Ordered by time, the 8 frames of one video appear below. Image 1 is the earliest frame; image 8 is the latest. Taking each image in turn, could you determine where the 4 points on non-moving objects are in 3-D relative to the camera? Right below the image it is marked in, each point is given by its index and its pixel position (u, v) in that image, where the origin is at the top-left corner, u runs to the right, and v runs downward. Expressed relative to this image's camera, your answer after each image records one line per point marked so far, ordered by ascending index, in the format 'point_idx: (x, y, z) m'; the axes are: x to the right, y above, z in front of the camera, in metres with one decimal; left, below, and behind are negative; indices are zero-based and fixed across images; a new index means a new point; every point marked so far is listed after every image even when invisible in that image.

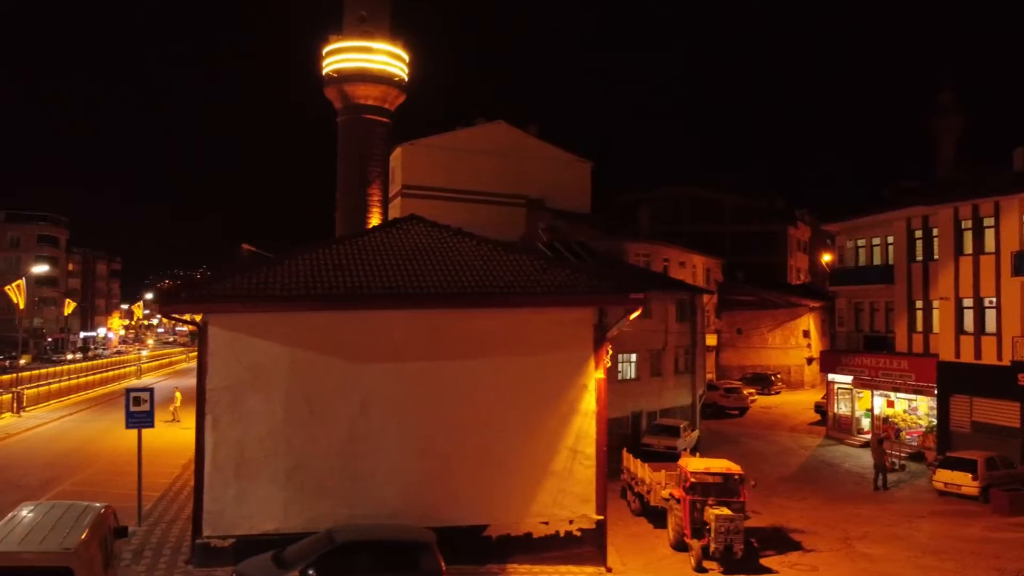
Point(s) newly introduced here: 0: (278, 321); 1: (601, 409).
0: (-3.6, -0.5, +11.5) m
1: (+1.5, -2.0, +12.6) m
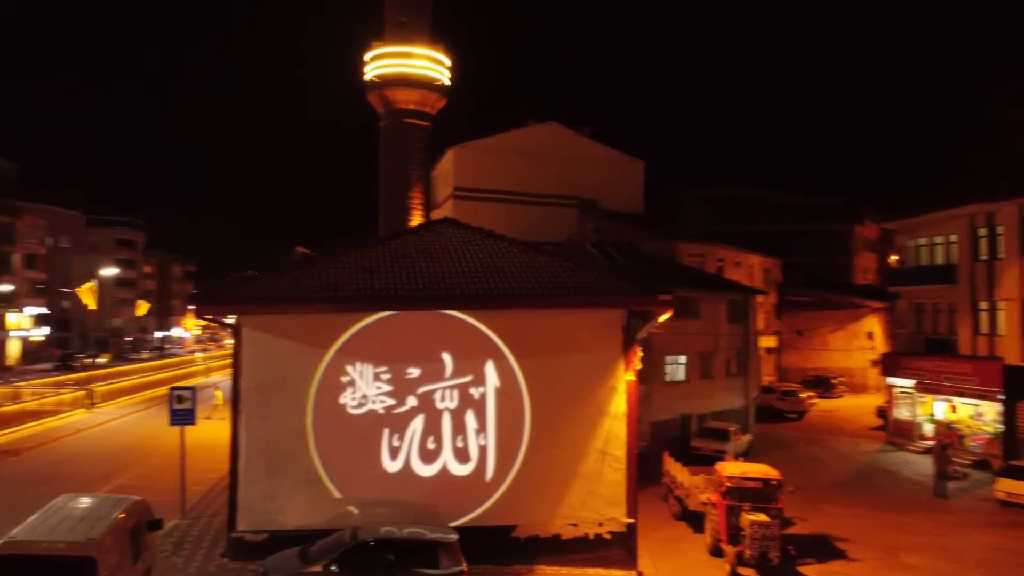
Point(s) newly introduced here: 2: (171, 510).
0: (-3.2, -0.6, +11.8) m
1: (+2.0, -2.0, +12.5) m
2: (-6.5, -4.2, +14.2) m
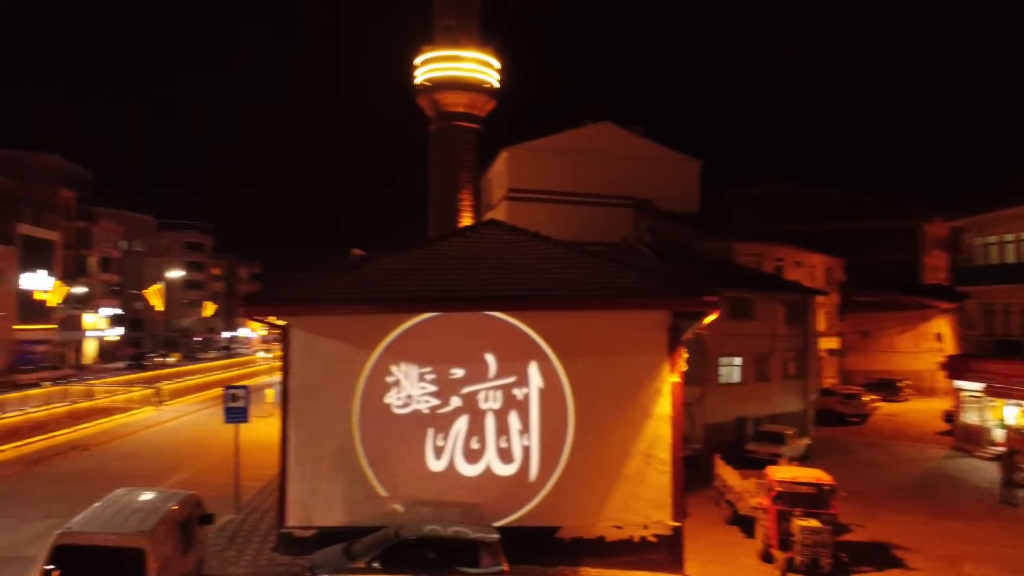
0: (-2.5, -0.6, +12.1) m
1: (+2.7, -2.1, +12.3) m
2: (-5.6, -4.3, +14.7) m
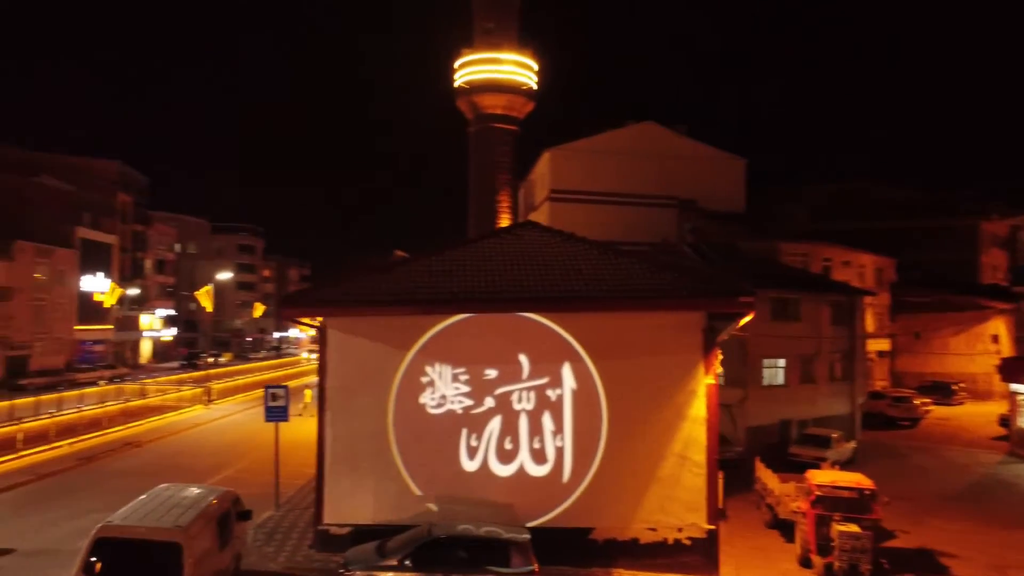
0: (-2.0, -0.6, +12.2) m
1: (+3.2, -2.1, +12.2) m
2: (-4.9, -4.3, +15.1) m
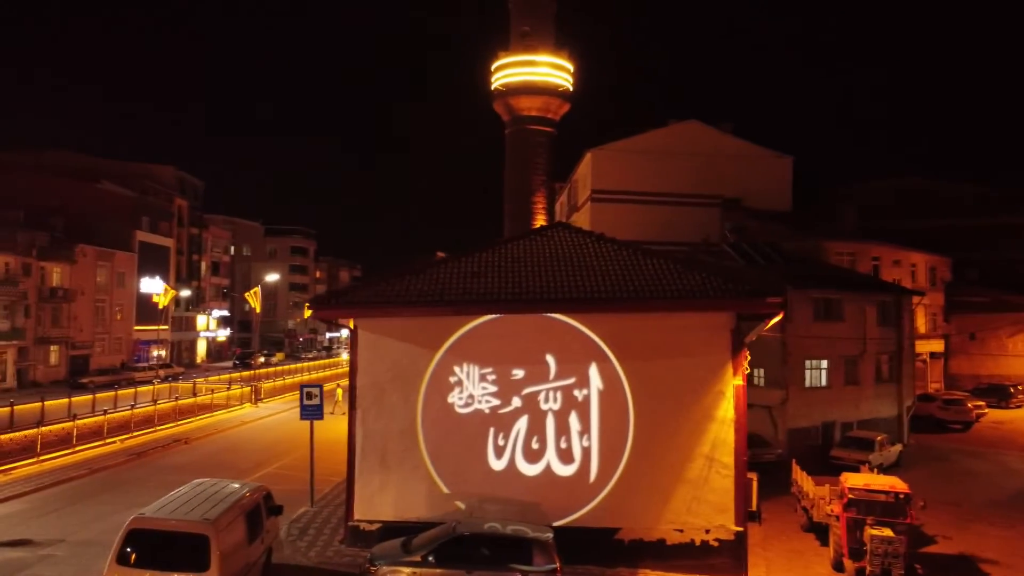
0: (-1.6, -0.6, +12.5) m
1: (+3.7, -2.1, +12.1) m
2: (-4.3, -4.4, +15.5) m
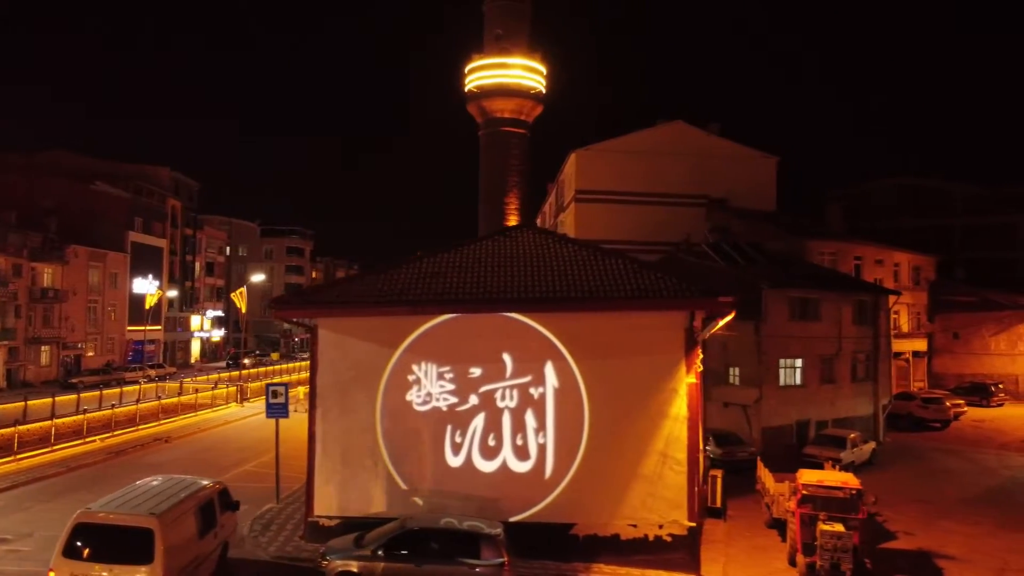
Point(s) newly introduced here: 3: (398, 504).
0: (-2.3, -0.6, +12.7) m
1: (+3.0, -2.1, +12.3) m
2: (-5.0, -4.4, +15.7) m
3: (-1.9, -3.6, +12.4) m
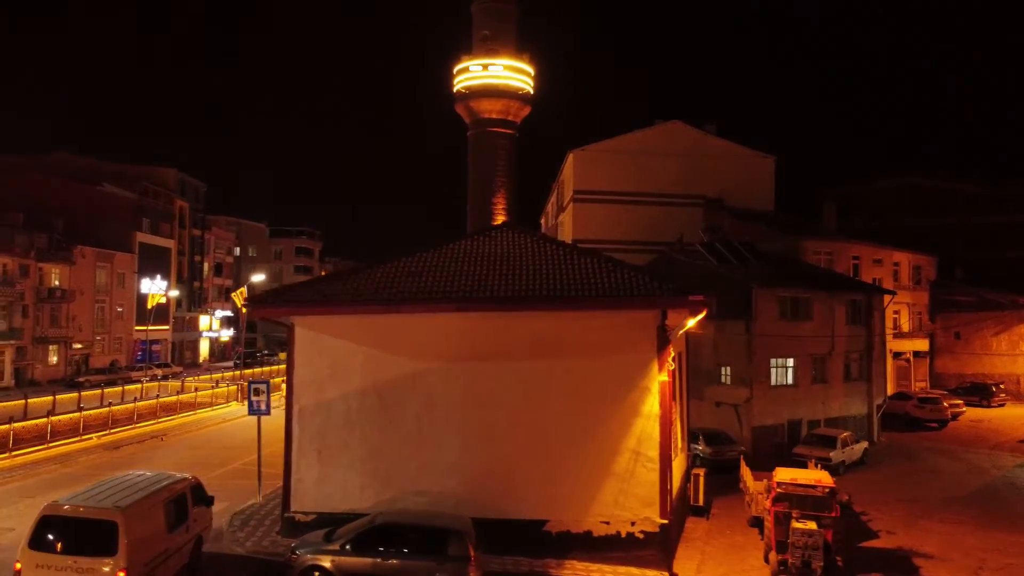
0: (-2.7, -0.6, +12.9) m
1: (+2.5, -2.0, +12.4) m
2: (-5.4, -4.3, +15.9) m
3: (-2.3, -3.5, +12.5) m
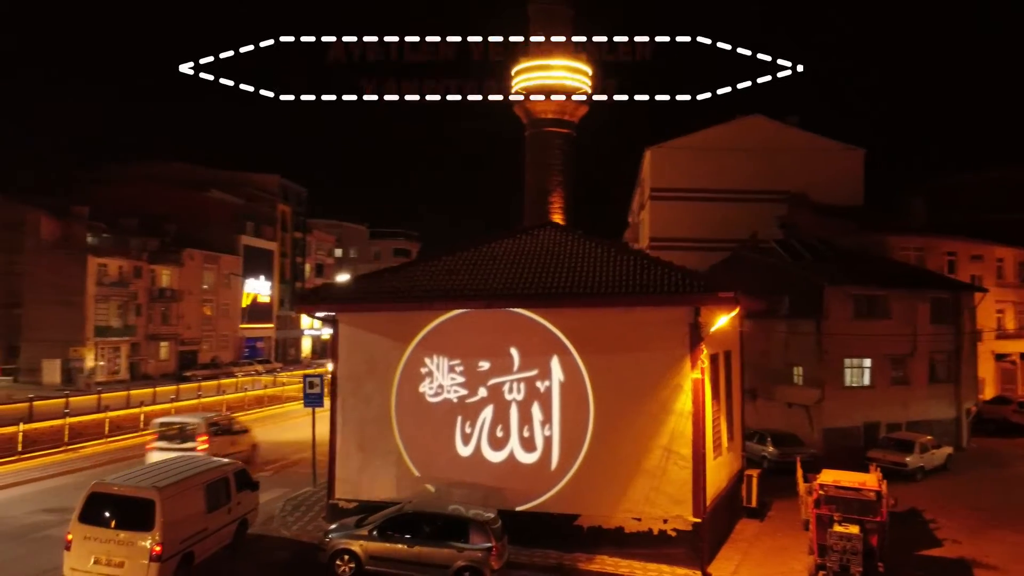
0: (-2.1, -0.6, +13.4) m
1: (+3.0, -2.0, +12.4) m
2: (-4.4, -4.3, +16.7) m
3: (-1.7, -3.5, +13.0) m
